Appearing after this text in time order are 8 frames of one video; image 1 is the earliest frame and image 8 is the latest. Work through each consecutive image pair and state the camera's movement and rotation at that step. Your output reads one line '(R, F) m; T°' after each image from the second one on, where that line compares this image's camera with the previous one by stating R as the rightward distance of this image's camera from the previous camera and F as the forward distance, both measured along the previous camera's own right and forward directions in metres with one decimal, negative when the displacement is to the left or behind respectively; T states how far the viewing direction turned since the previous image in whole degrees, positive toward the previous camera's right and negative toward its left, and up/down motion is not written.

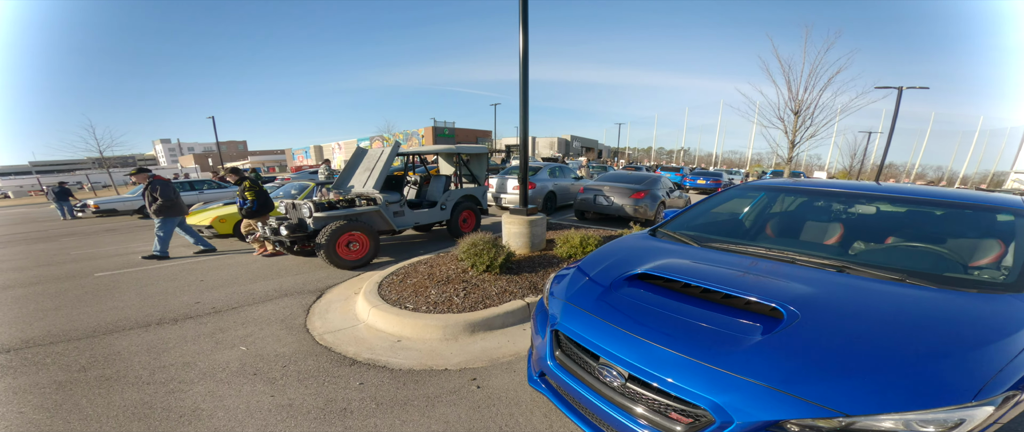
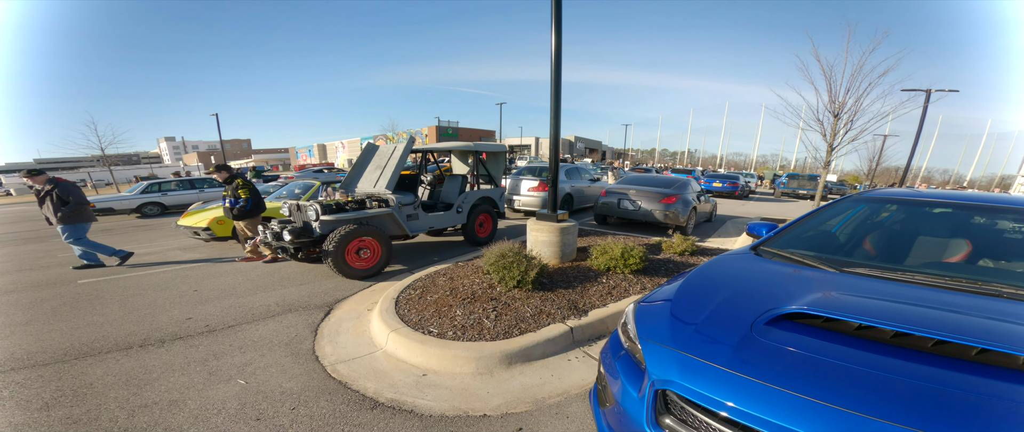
(-0.3, +0.5) m; 0°
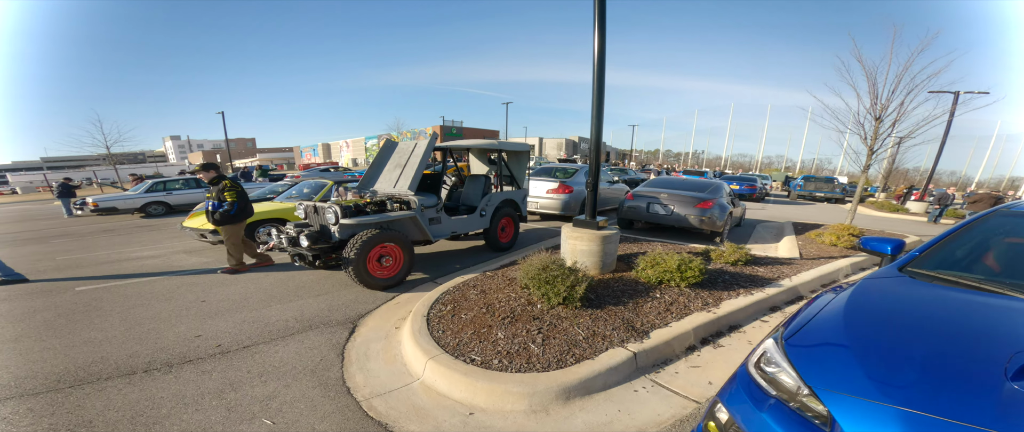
(-0.4, +0.4) m; 0°
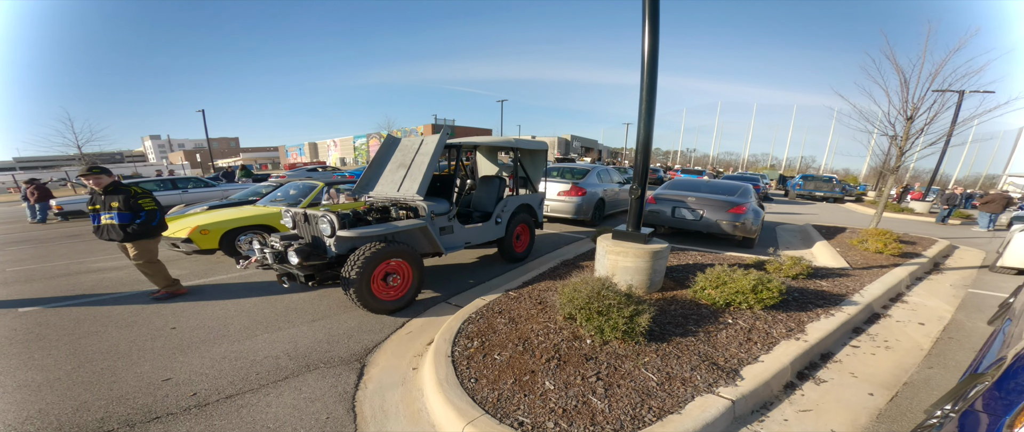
(-0.4, +0.6) m; +2°
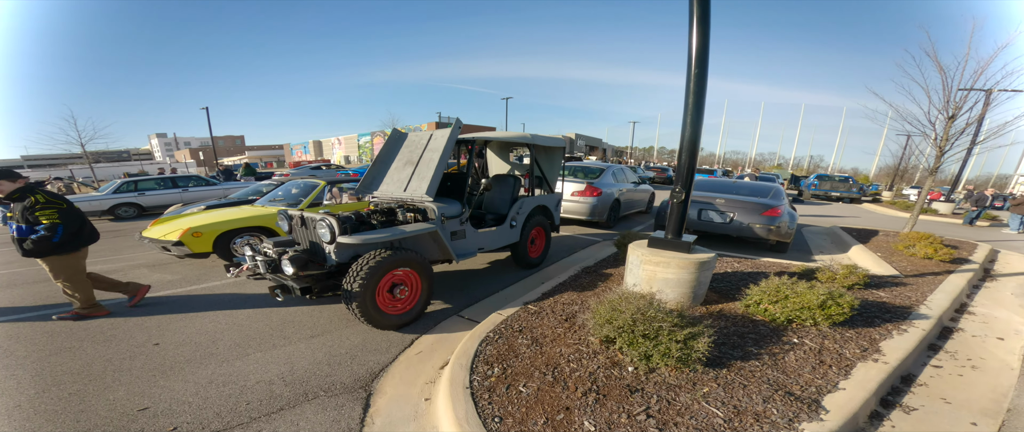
(-0.2, +0.4) m; -1°
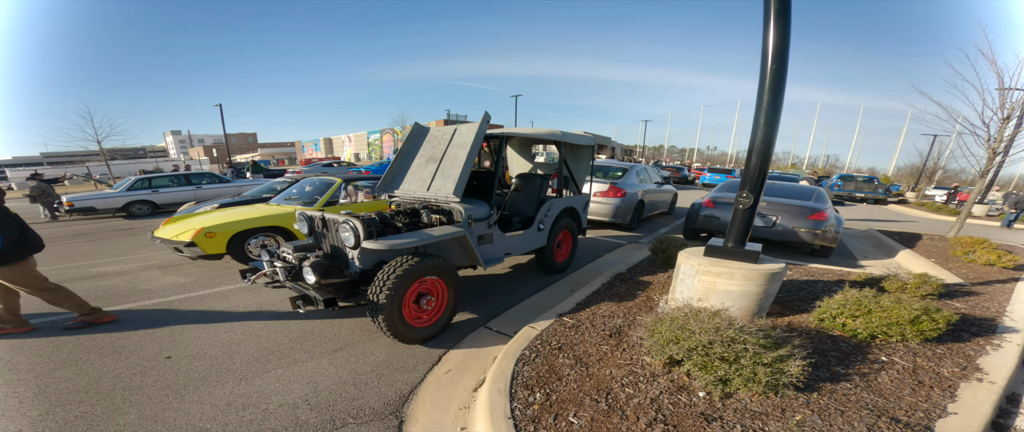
(-0.3, +0.3) m; -1°
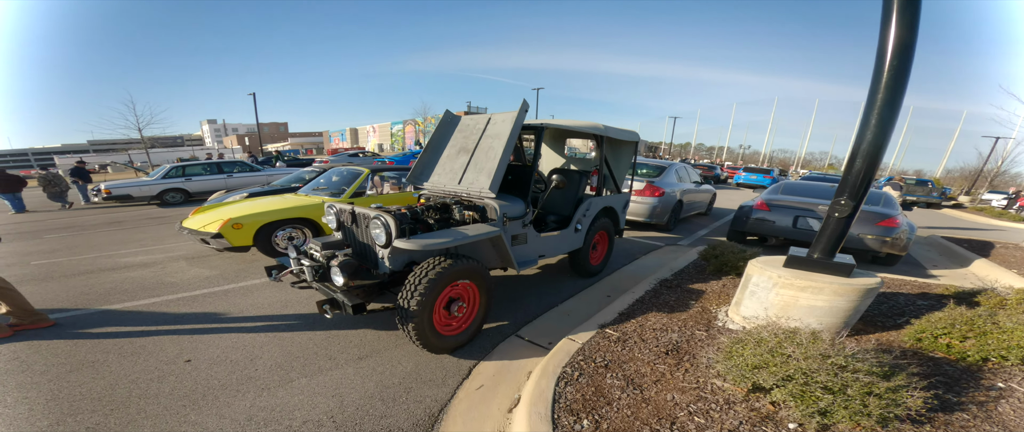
(-0.2, +0.3) m; -3°
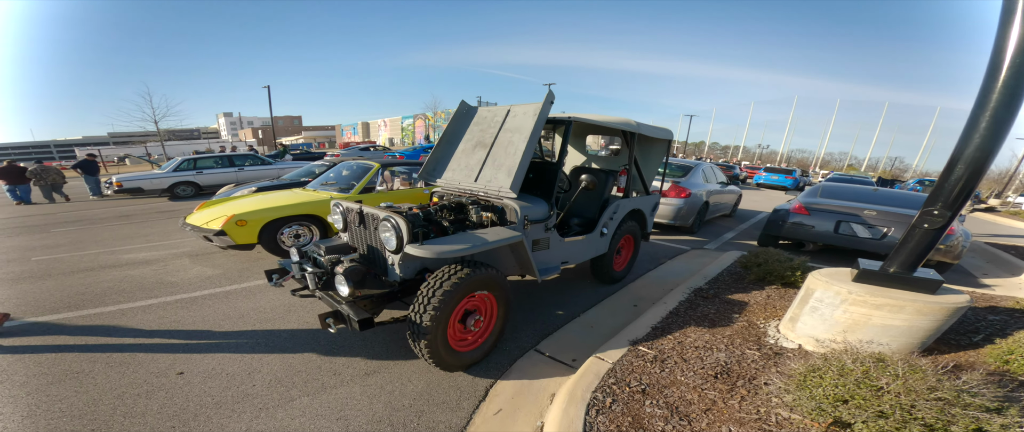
(-0.1, +0.3) m; -1°
